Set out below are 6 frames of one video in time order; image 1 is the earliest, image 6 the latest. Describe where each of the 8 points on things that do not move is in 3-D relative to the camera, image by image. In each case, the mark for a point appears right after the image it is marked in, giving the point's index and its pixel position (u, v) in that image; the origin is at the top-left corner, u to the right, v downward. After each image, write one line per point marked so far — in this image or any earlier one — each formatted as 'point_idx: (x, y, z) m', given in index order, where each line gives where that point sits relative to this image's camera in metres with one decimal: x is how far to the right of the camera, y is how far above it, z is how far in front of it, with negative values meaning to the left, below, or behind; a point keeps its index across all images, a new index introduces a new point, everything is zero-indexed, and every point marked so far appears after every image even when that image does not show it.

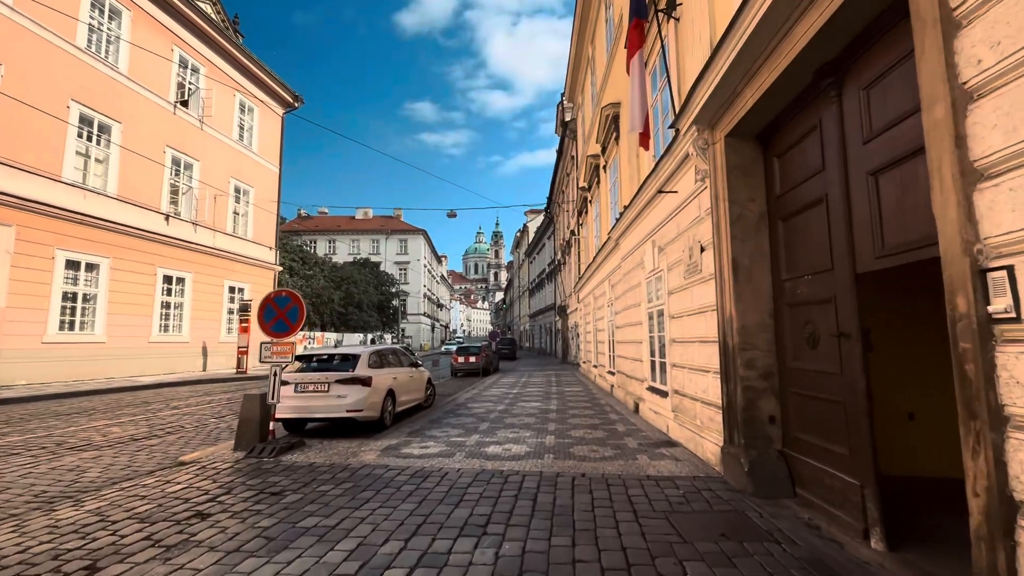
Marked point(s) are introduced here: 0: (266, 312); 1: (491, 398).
0: (-3.6, -0.3, +7.3) m
1: (-0.6, -3.1, +13.9) m
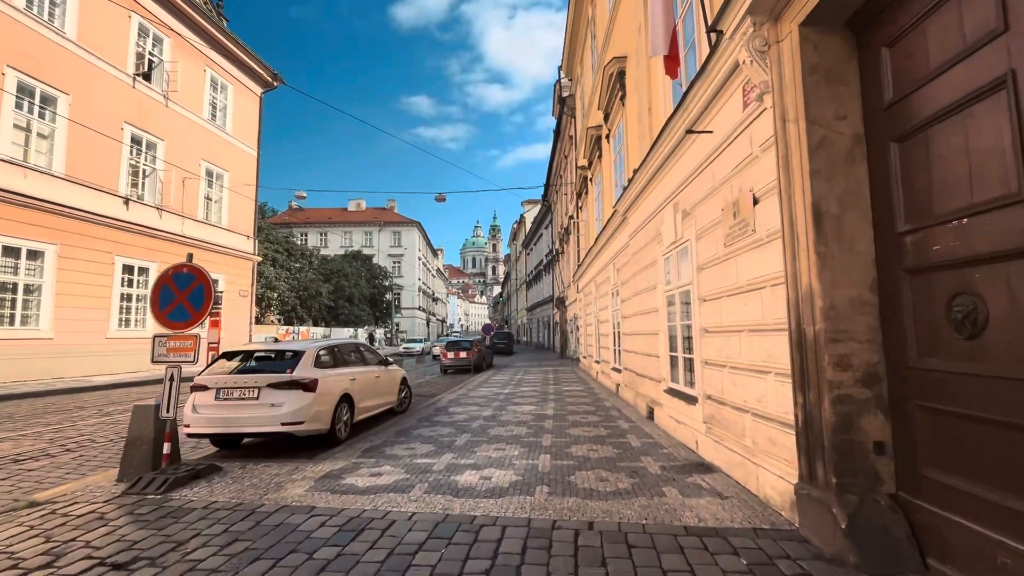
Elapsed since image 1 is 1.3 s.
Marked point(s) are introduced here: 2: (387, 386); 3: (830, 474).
0: (-3.9, -0.1, +5.4) m
1: (-0.9, -2.8, +12.1) m
2: (-2.4, -1.9, +9.4) m
3: (+2.3, -1.3, +3.5) m
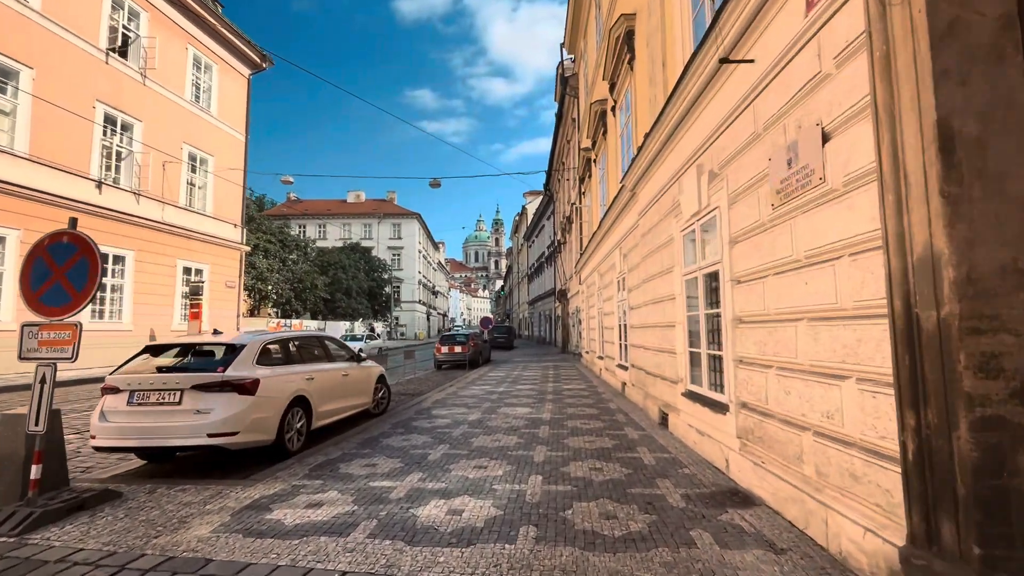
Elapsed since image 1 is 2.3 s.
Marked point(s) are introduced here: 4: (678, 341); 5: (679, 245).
0: (-4.0, +0.2, +4.1) m
1: (-1.0, -2.5, +10.8) m
2: (-2.6, -1.6, +8.1) m
3: (+2.1, -1.2, +2.3) m
4: (+2.2, -0.7, +6.5) m
5: (+2.2, +0.6, +6.5) m
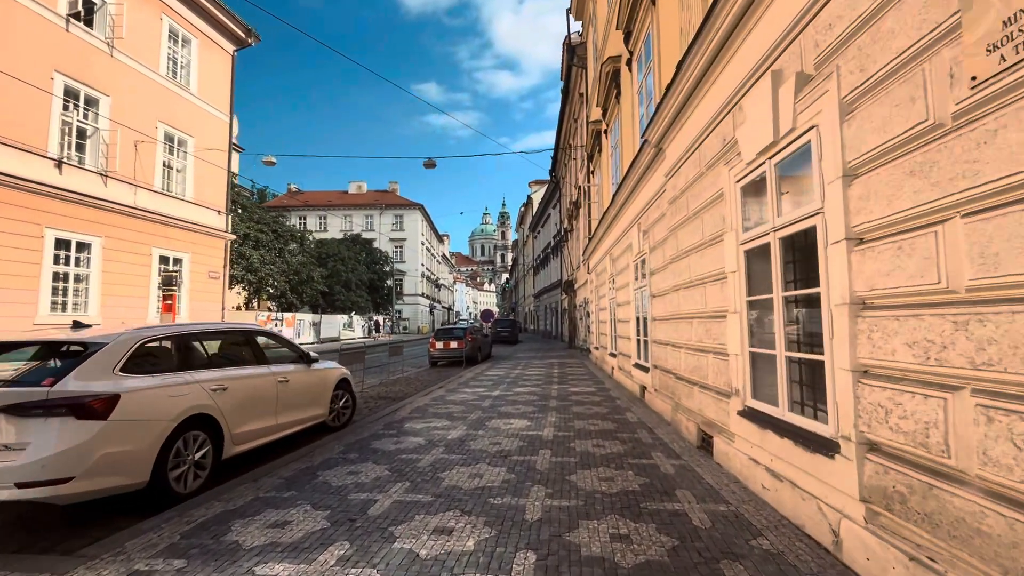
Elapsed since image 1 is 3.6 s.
0: (-4.2, +0.4, +2.3) m
1: (-1.1, -2.2, +9.0) m
2: (-2.7, -1.4, +6.3) m
3: (+1.9, -1.0, +0.4) m
4: (+2.1, -0.5, +4.7) m
5: (+2.1, +0.8, +4.6) m
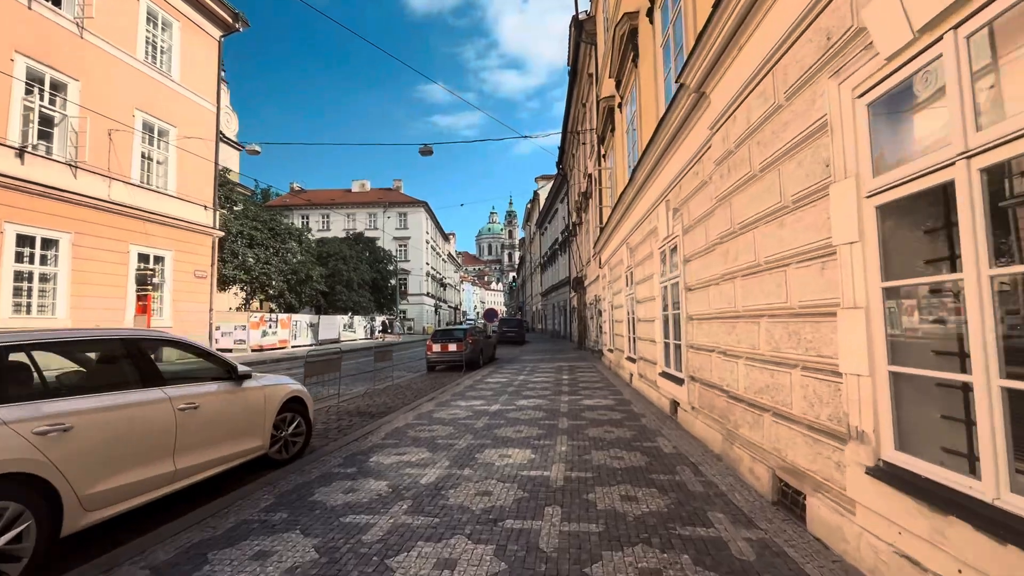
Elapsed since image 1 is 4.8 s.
0: (-4.3, +0.4, +0.7) m
1: (-1.1, -2.1, +7.3) m
2: (-2.7, -1.3, +4.7) m
3: (+1.8, -0.9, -1.3) m
4: (+2.0, -0.4, +2.9) m
5: (+2.0, +0.9, +2.9) m
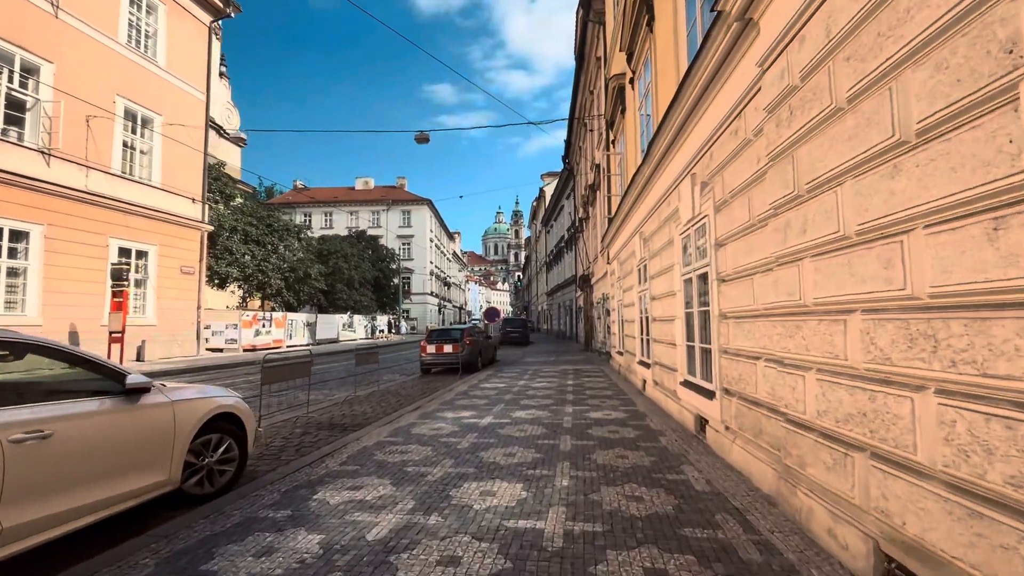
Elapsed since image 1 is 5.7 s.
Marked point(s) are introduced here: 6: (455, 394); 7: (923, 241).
0: (-4.5, +0.5, -0.5) m
1: (-1.2, -2.0, +6.1) m
2: (-2.8, -1.2, +3.5) m
3: (+1.6, -0.8, -2.6) m
4: (+1.9, -0.3, +1.6) m
5: (+1.8, +1.0, +1.6) m
6: (-1.3, -2.4, +10.9) m
7: (+1.9, +0.2, +2.3) m
